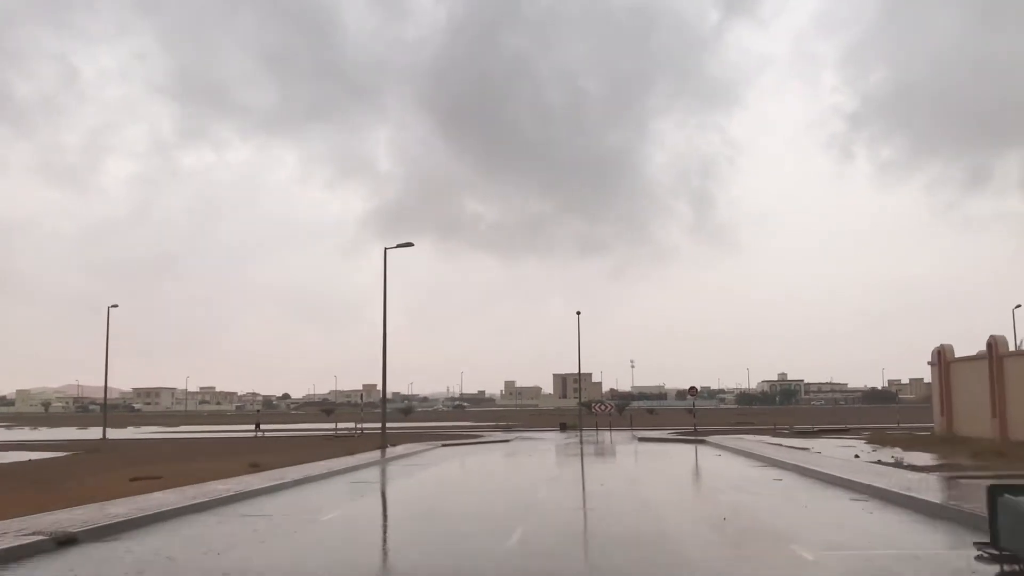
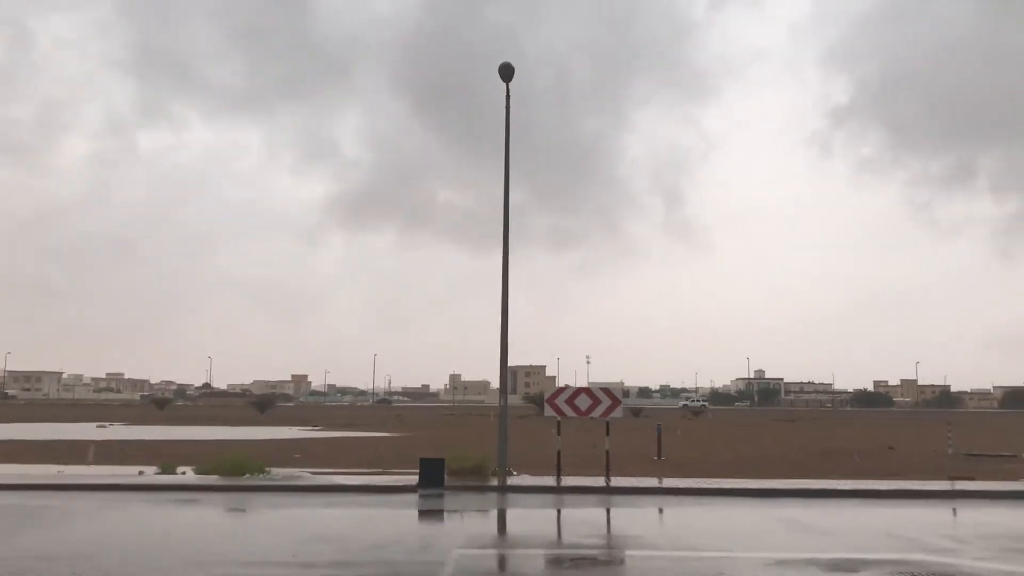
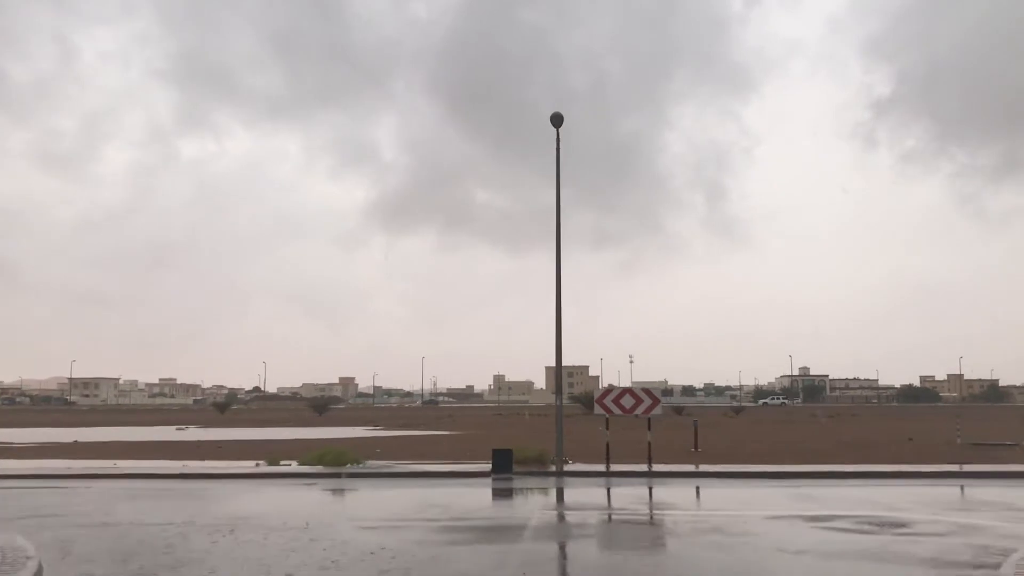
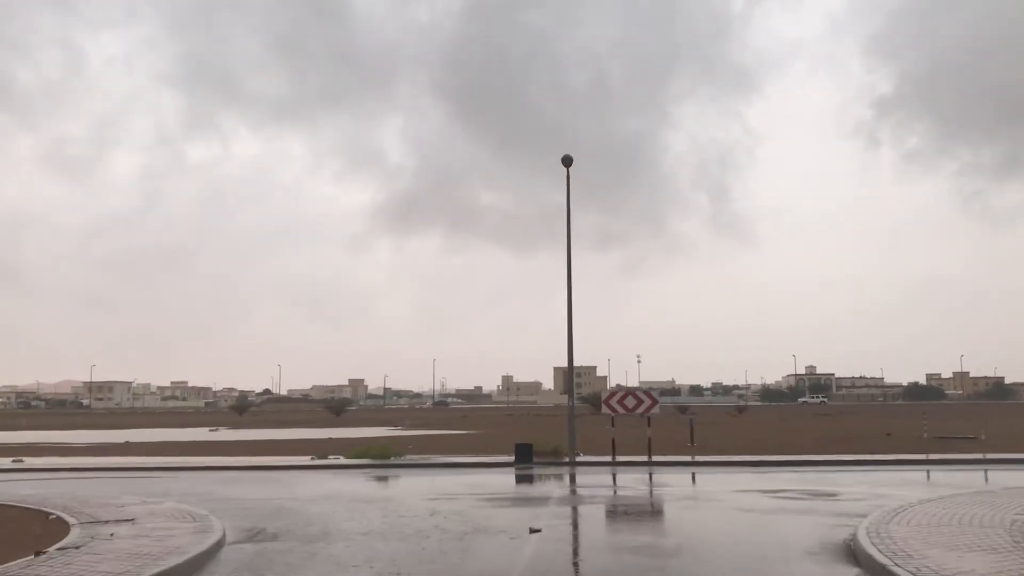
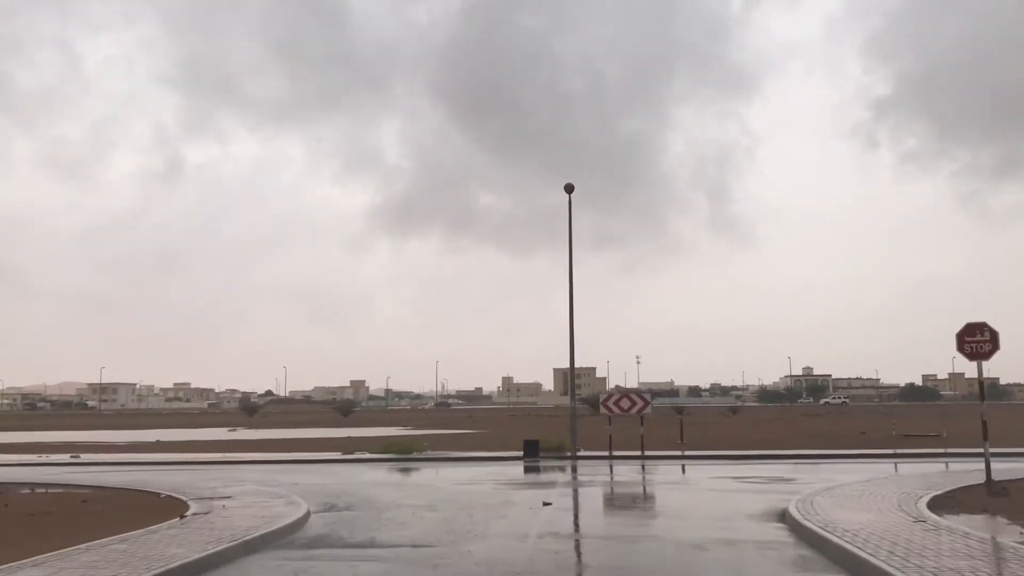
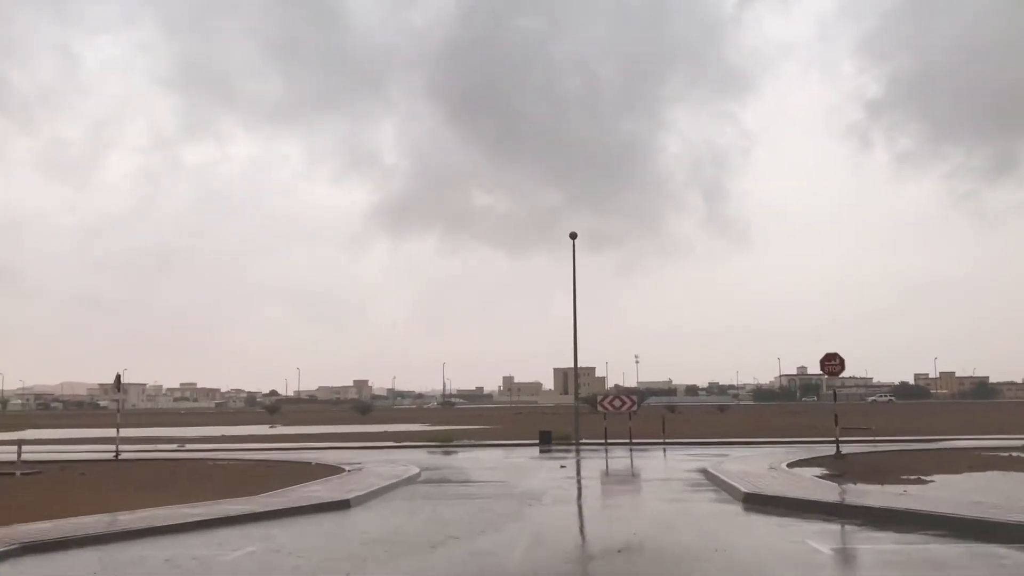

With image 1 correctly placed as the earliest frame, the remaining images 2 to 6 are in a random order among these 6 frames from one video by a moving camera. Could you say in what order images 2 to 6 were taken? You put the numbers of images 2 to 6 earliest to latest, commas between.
6, 5, 4, 3, 2
